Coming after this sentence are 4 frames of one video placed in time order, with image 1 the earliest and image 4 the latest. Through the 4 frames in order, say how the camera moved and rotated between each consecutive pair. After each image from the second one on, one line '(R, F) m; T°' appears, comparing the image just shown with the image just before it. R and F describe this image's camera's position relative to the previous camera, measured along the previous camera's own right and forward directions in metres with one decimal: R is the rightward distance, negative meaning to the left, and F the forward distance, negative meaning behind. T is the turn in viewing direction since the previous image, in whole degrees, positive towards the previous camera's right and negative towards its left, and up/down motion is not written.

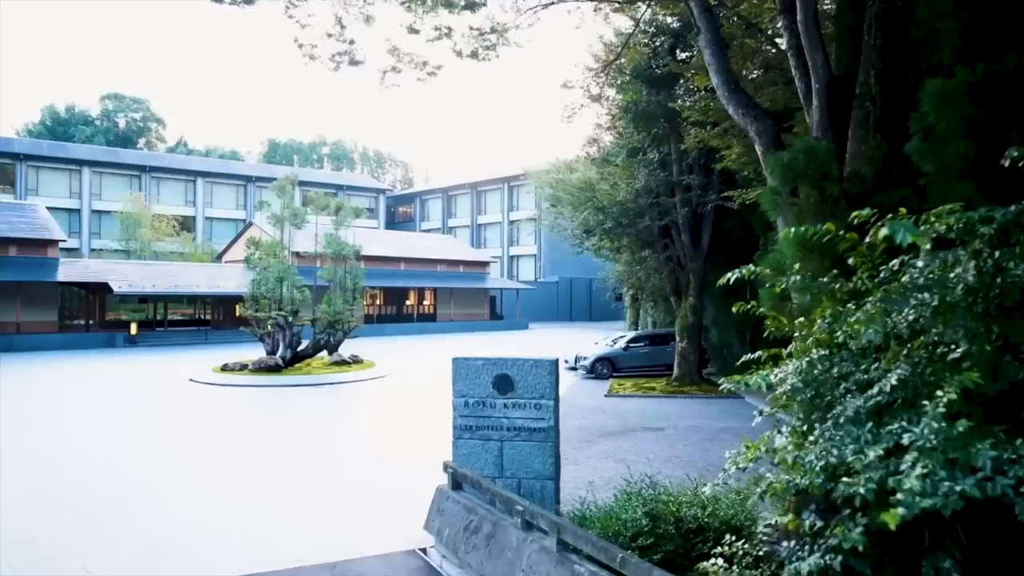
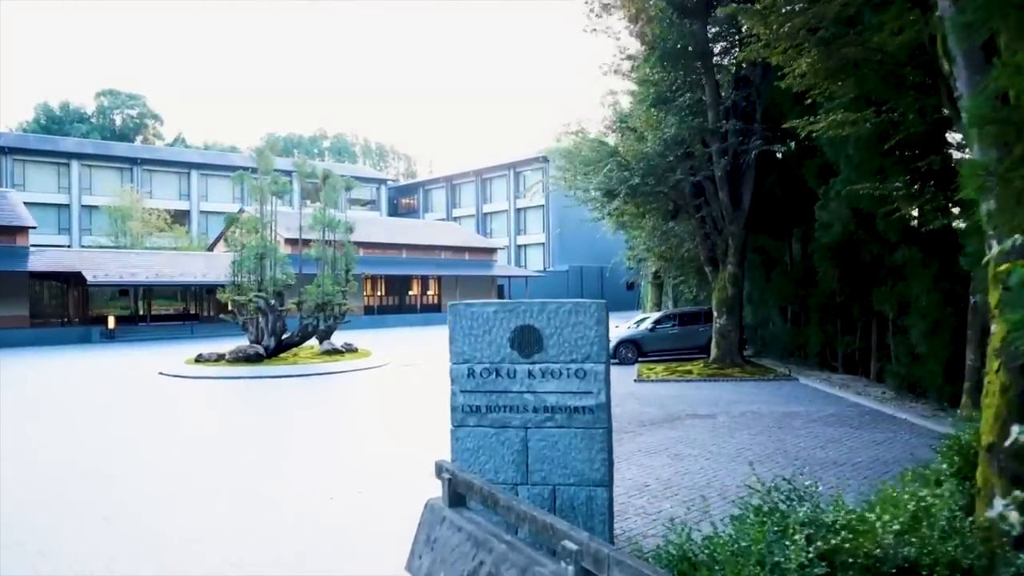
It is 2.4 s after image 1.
(-0.1, +2.4) m; -1°
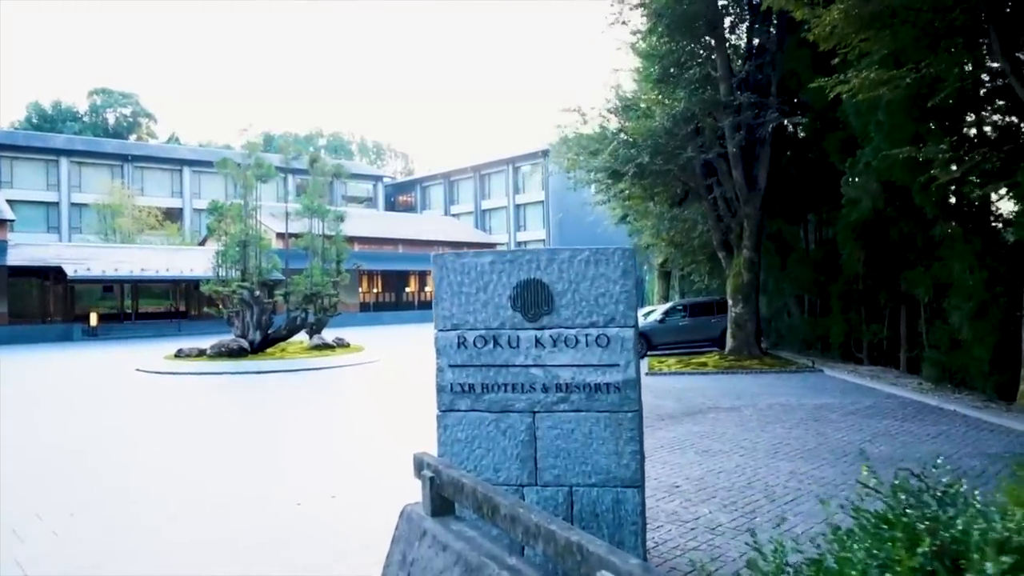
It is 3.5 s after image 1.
(0.0, +1.0) m; 0°
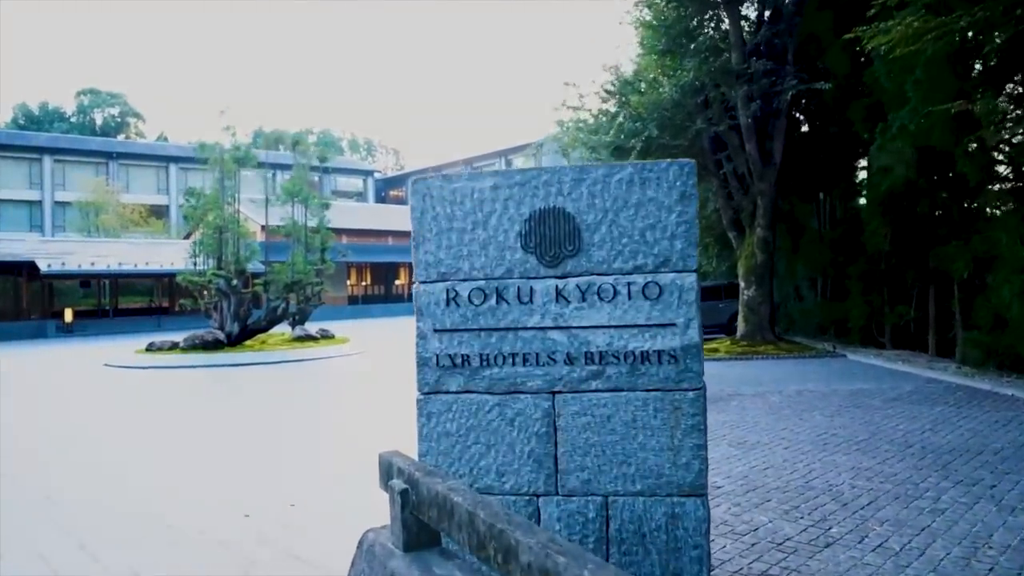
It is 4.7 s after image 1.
(-0.1, +1.0) m; 0°
